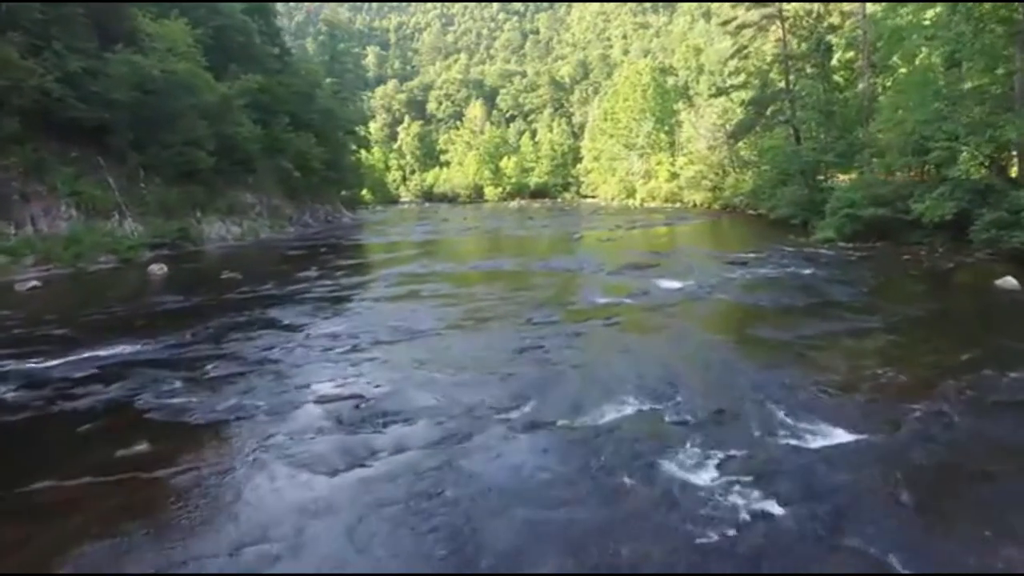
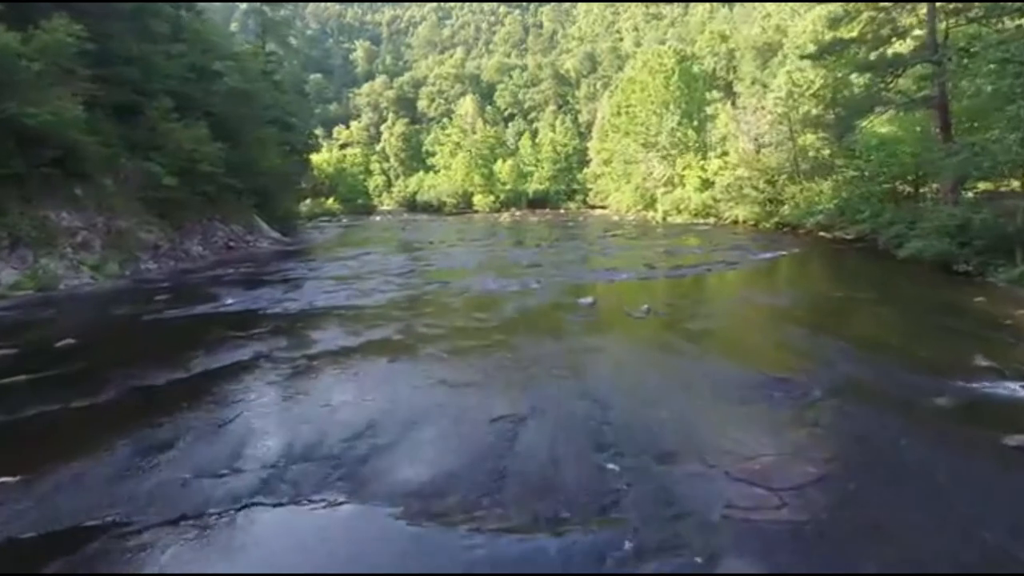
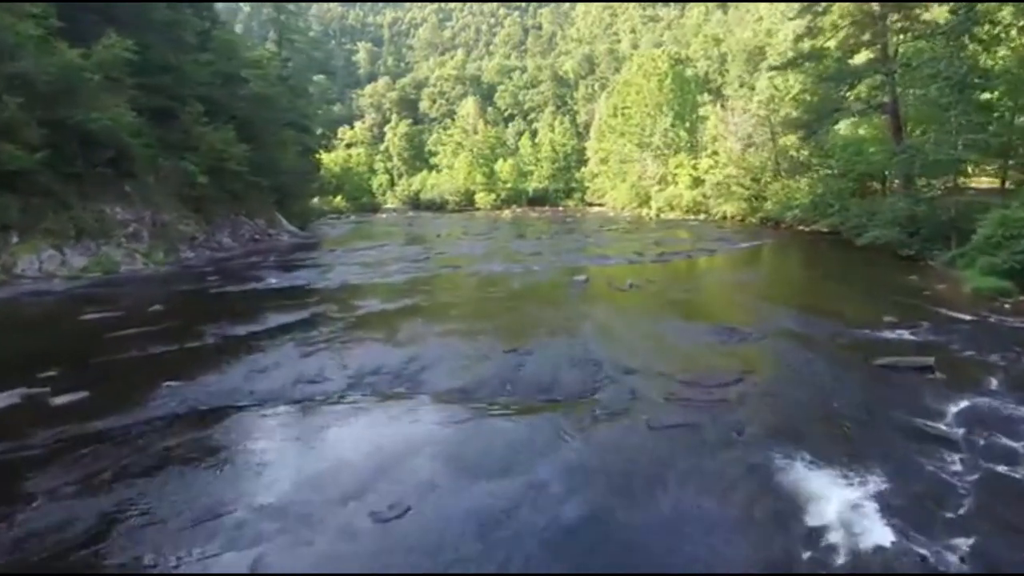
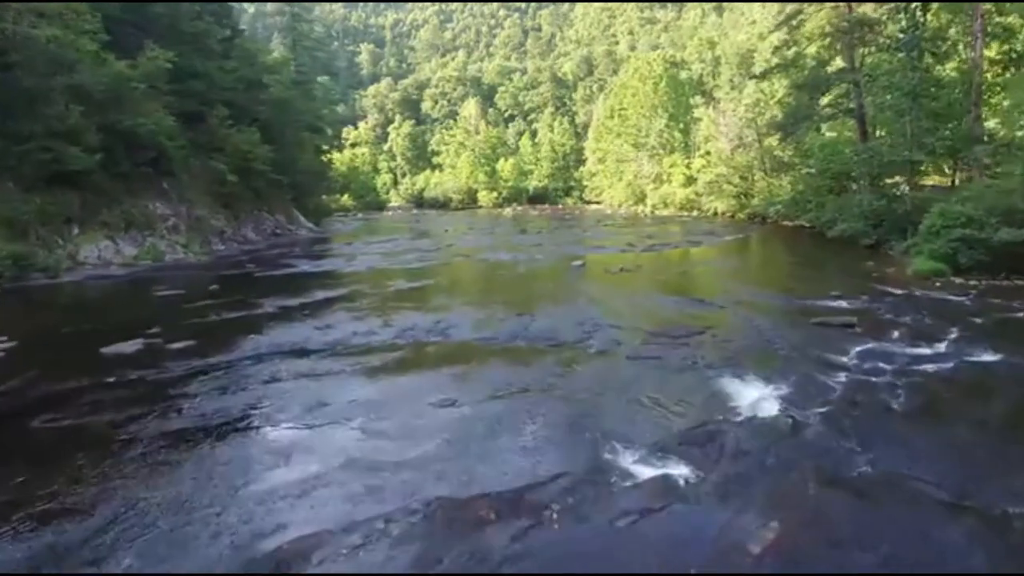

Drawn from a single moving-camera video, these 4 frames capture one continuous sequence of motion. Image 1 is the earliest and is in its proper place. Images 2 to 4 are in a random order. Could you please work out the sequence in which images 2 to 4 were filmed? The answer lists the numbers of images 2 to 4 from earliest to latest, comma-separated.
4, 3, 2
